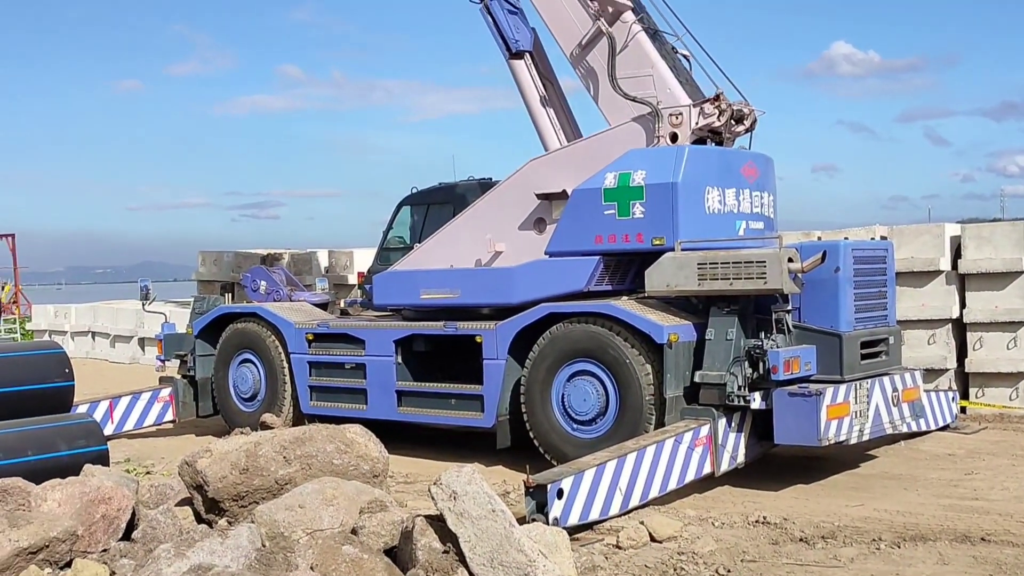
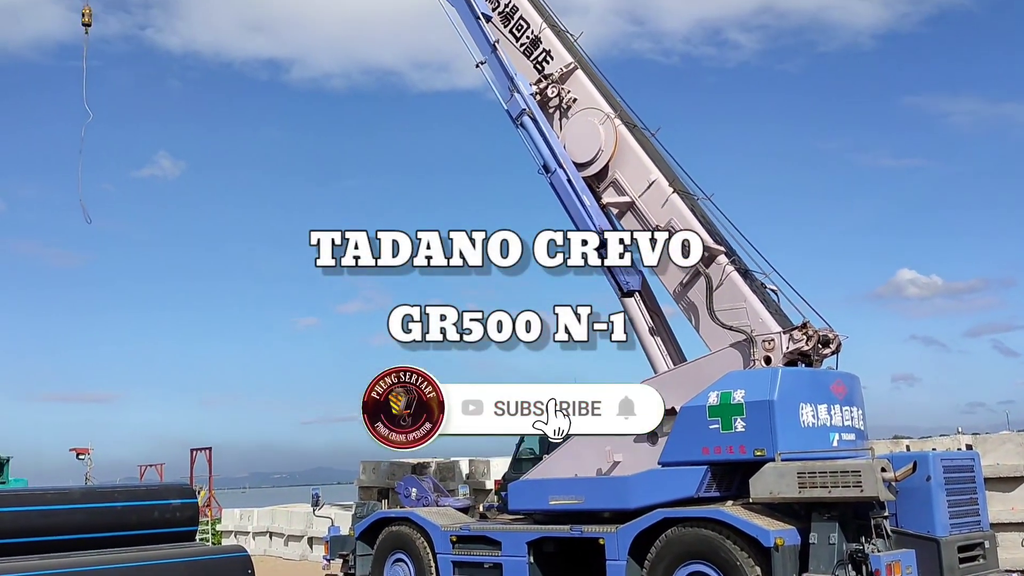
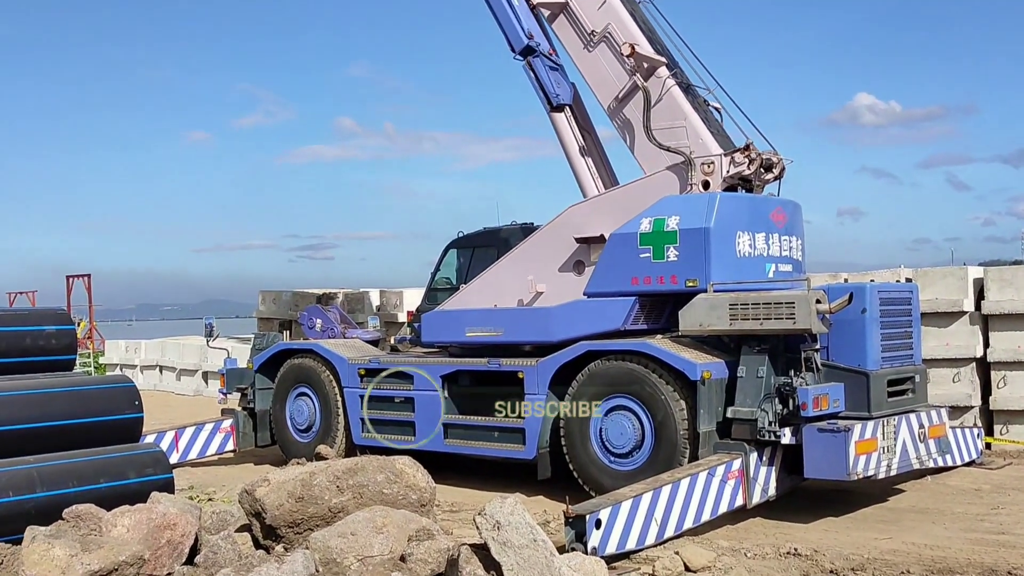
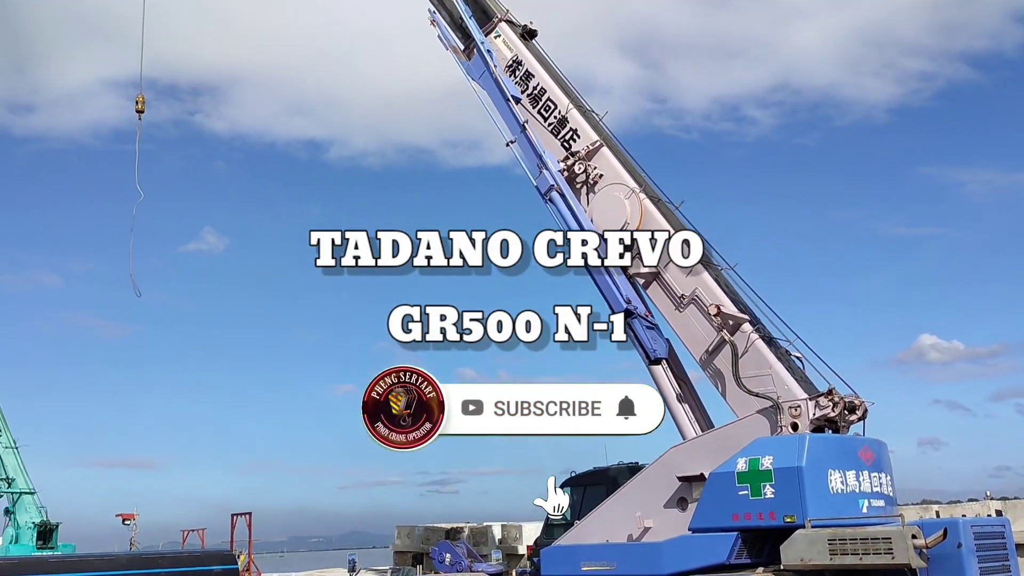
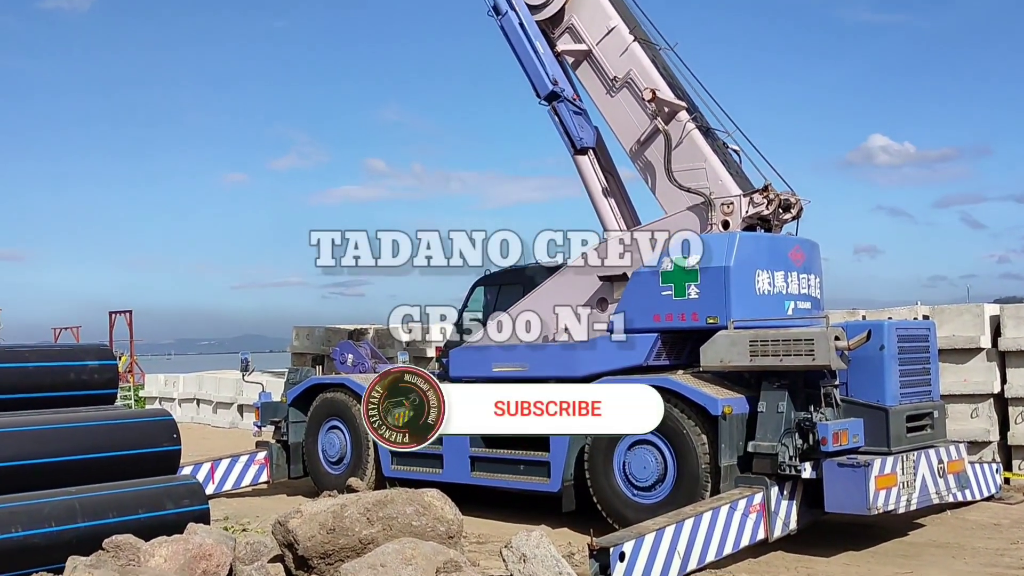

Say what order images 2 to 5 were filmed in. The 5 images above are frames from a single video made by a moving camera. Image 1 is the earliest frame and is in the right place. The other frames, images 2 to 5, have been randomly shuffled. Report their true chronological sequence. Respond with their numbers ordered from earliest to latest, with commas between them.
3, 5, 2, 4
